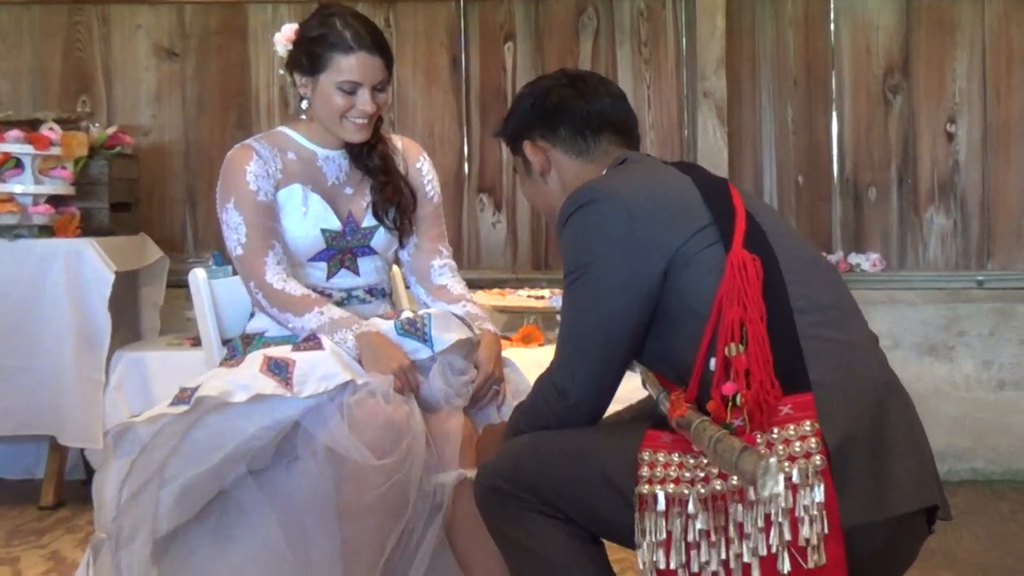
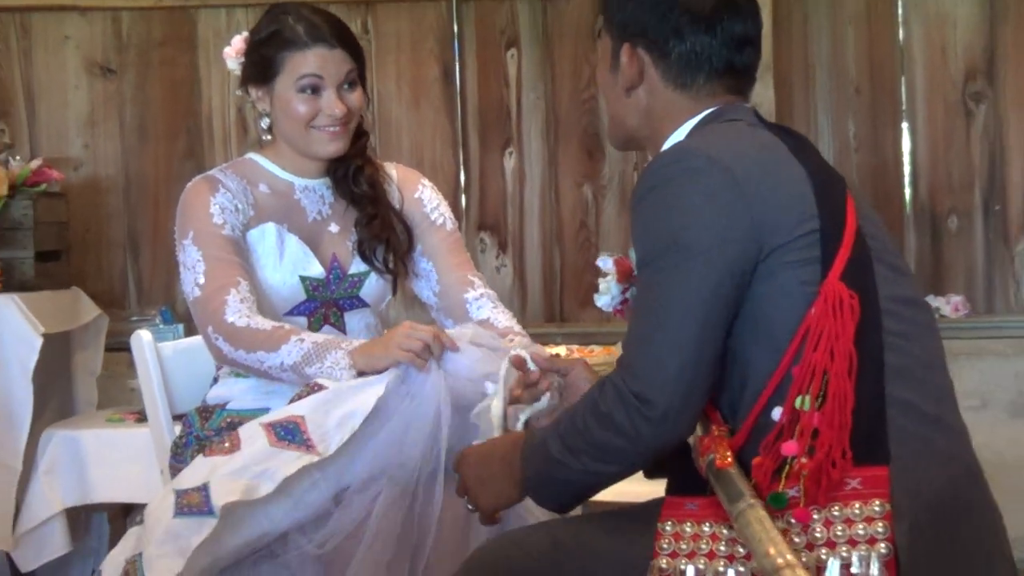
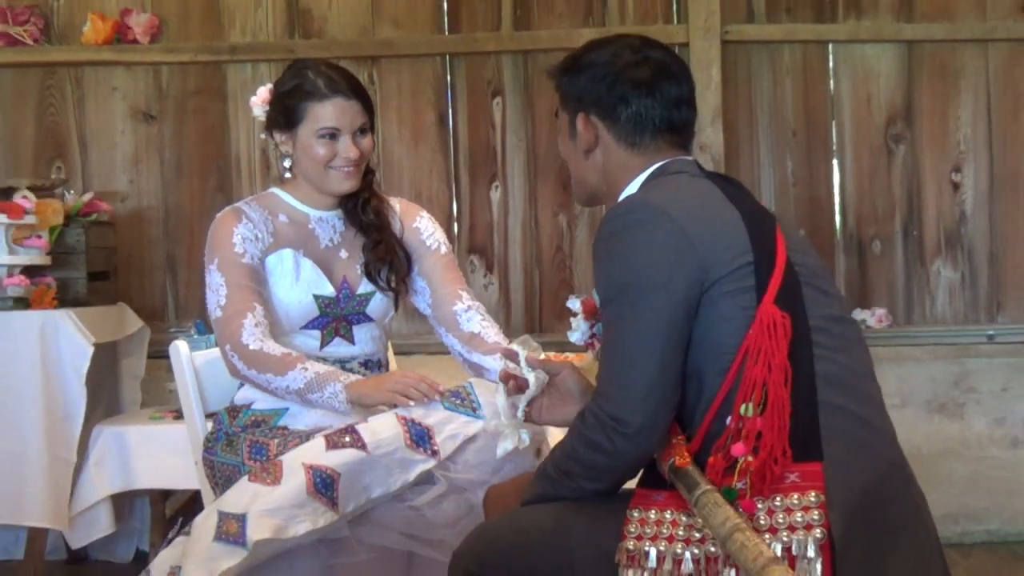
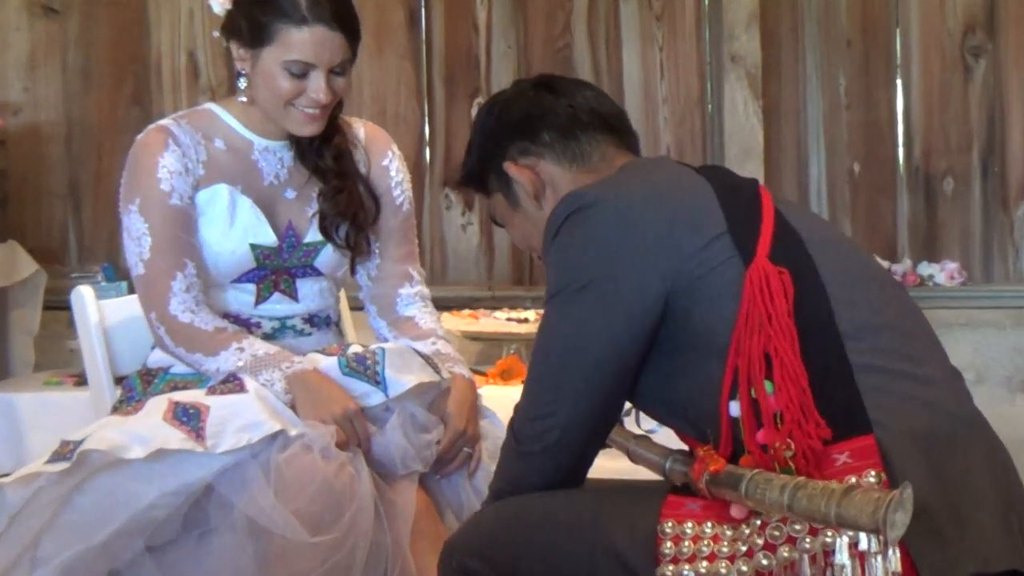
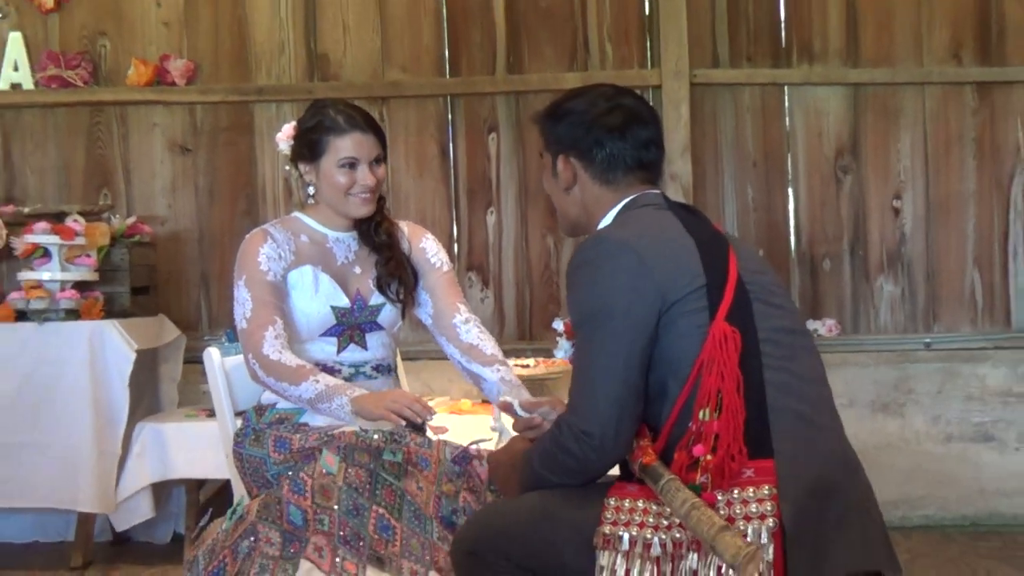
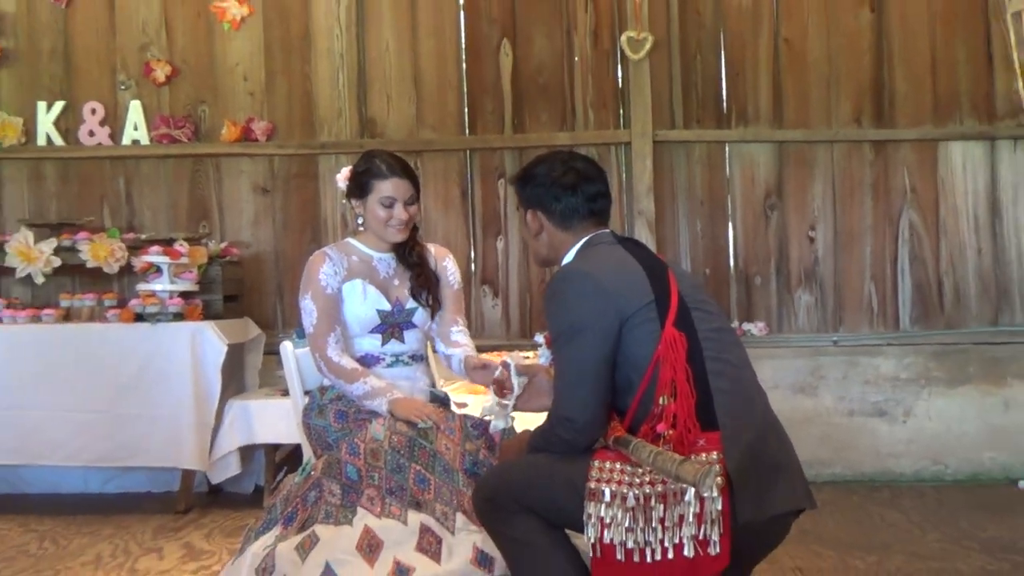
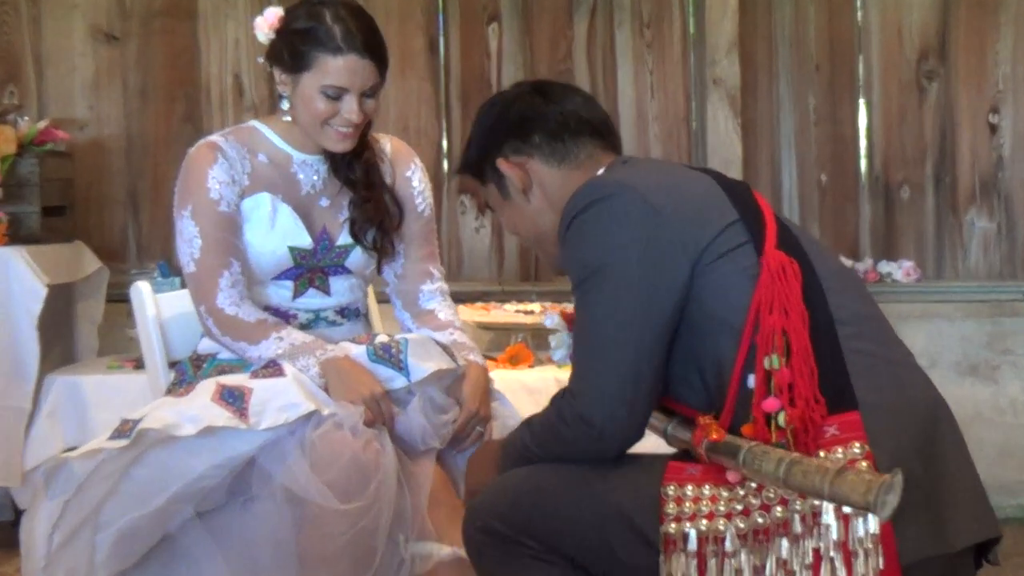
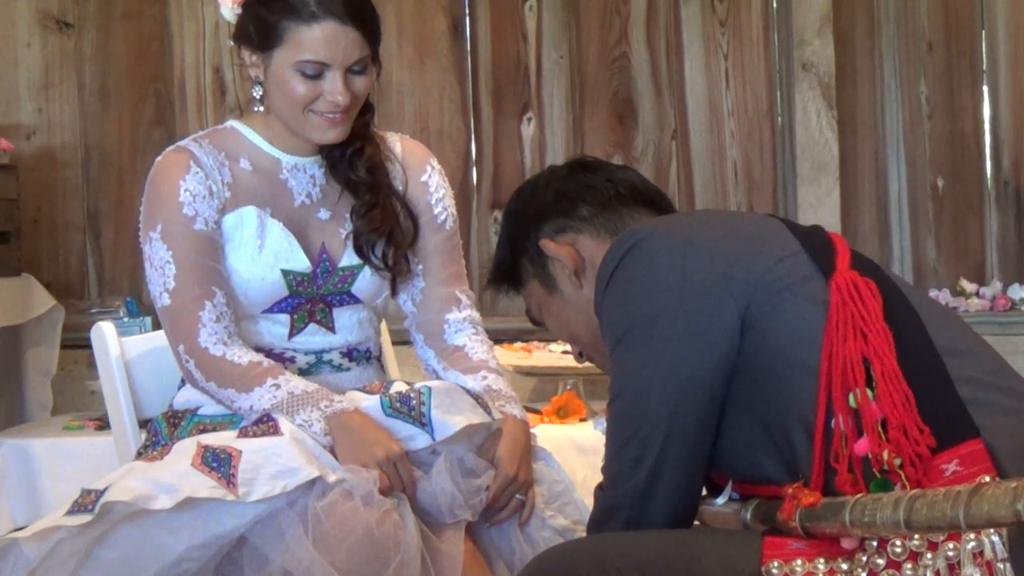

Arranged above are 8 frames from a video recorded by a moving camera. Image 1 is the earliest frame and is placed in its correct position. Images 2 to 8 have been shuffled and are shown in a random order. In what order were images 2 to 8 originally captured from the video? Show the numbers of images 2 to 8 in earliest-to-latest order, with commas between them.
7, 4, 8, 2, 3, 5, 6
